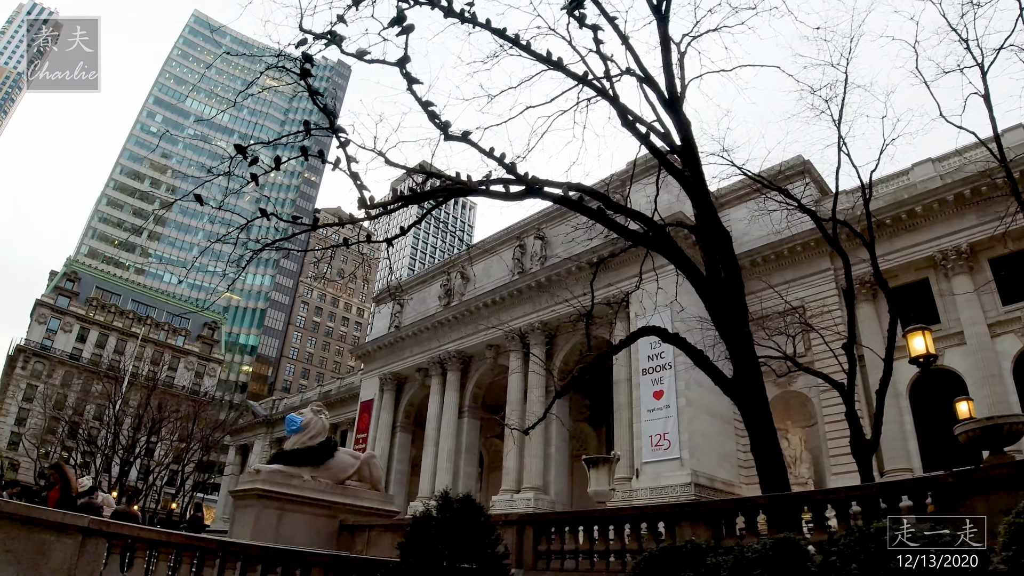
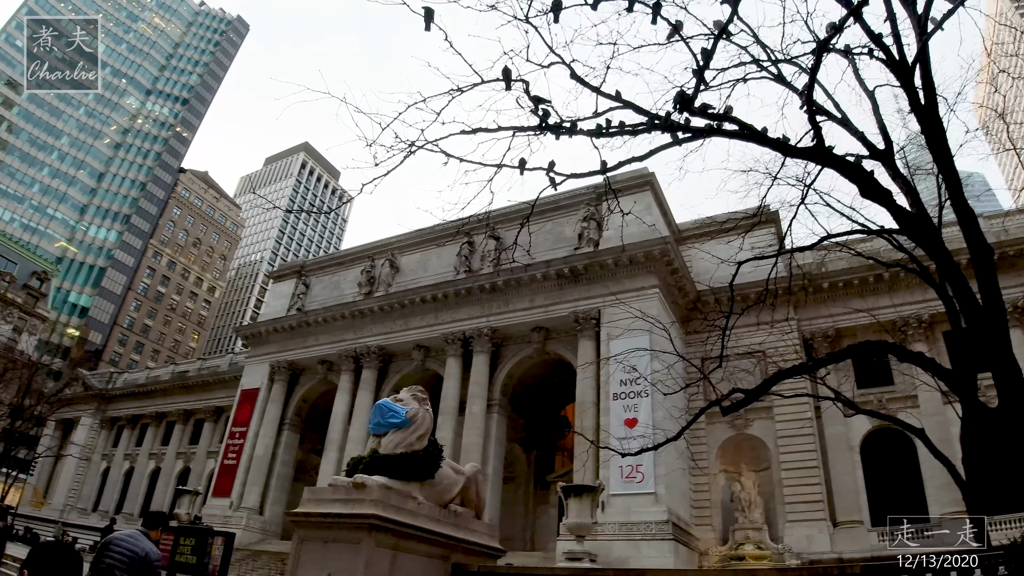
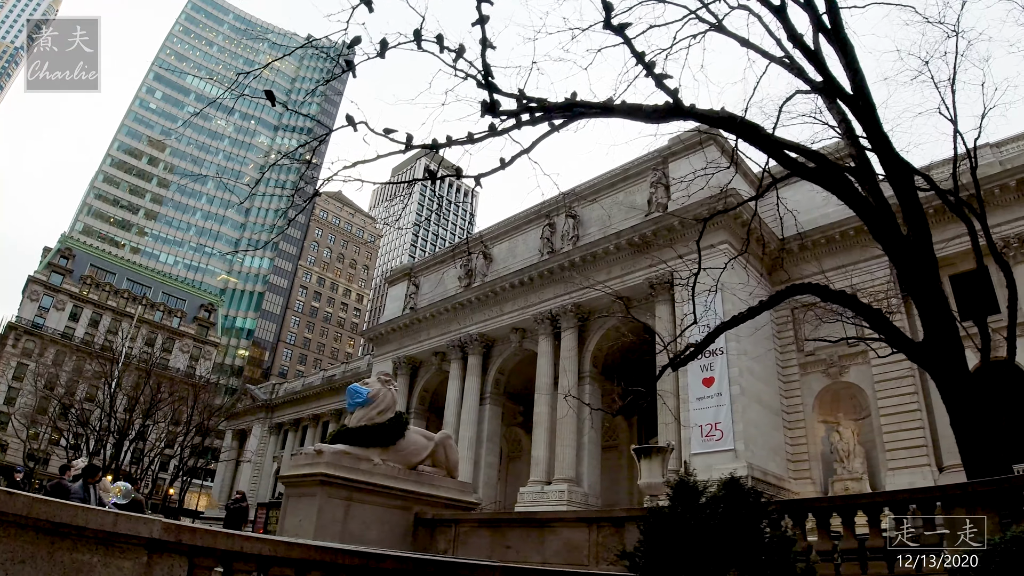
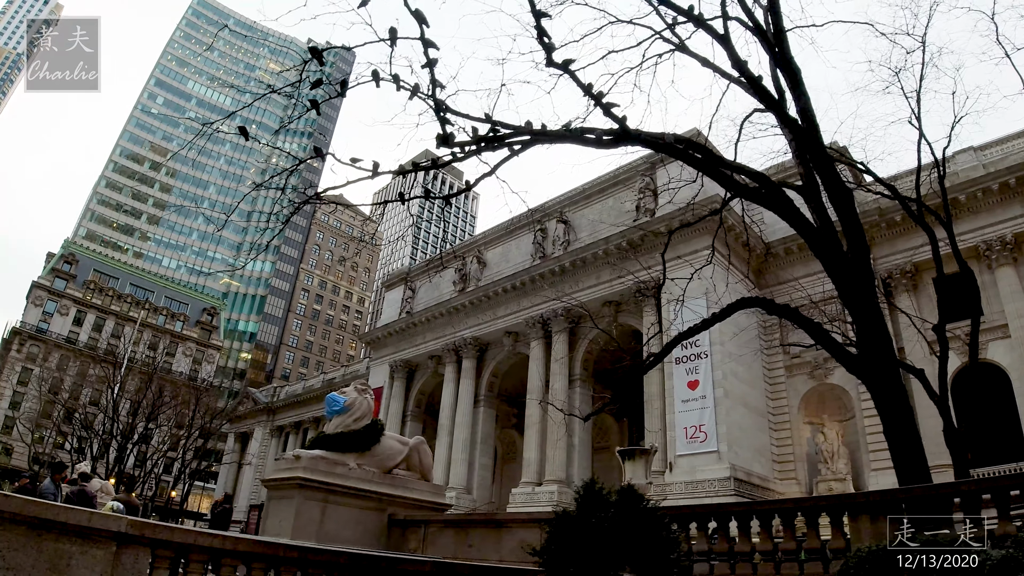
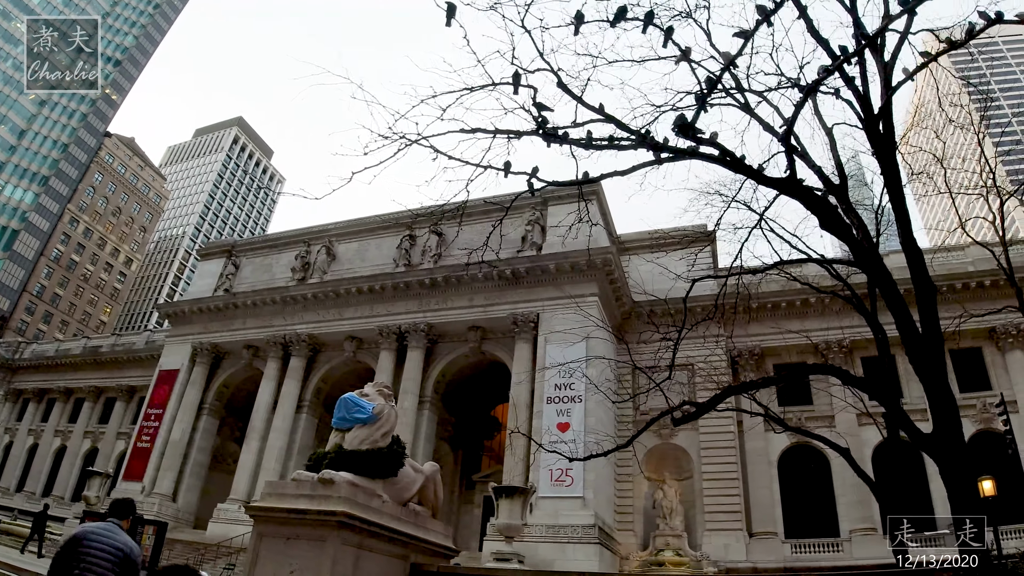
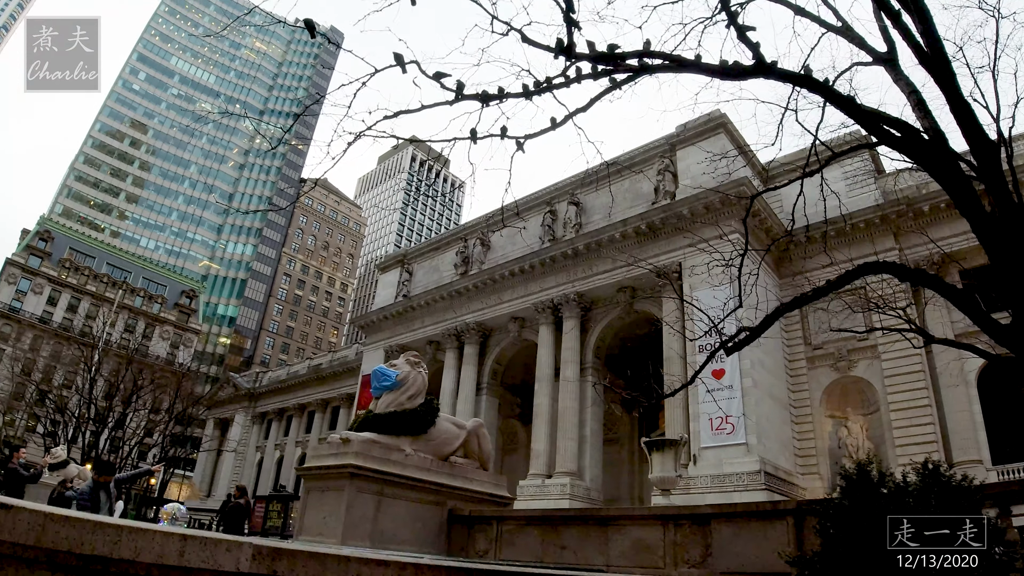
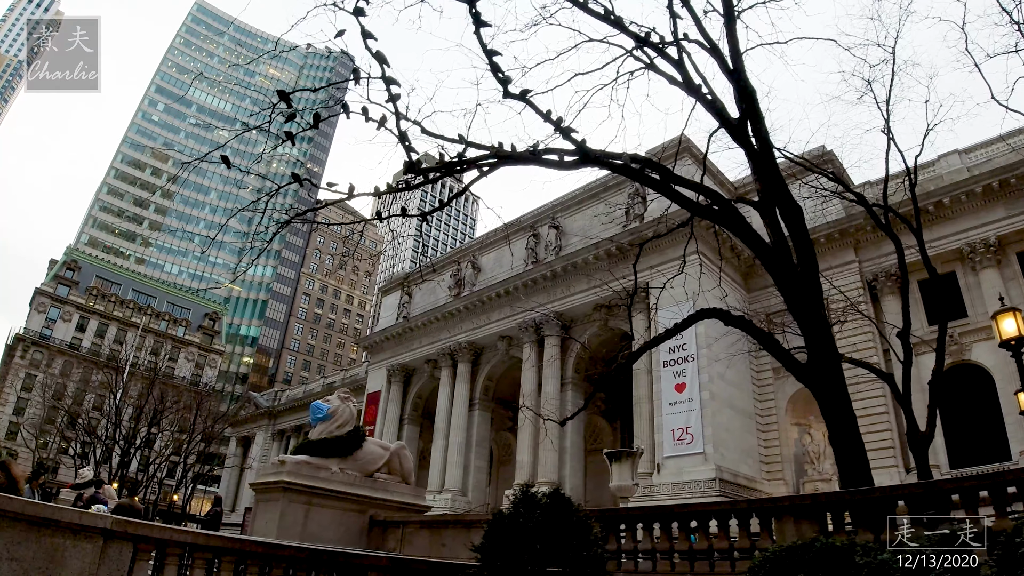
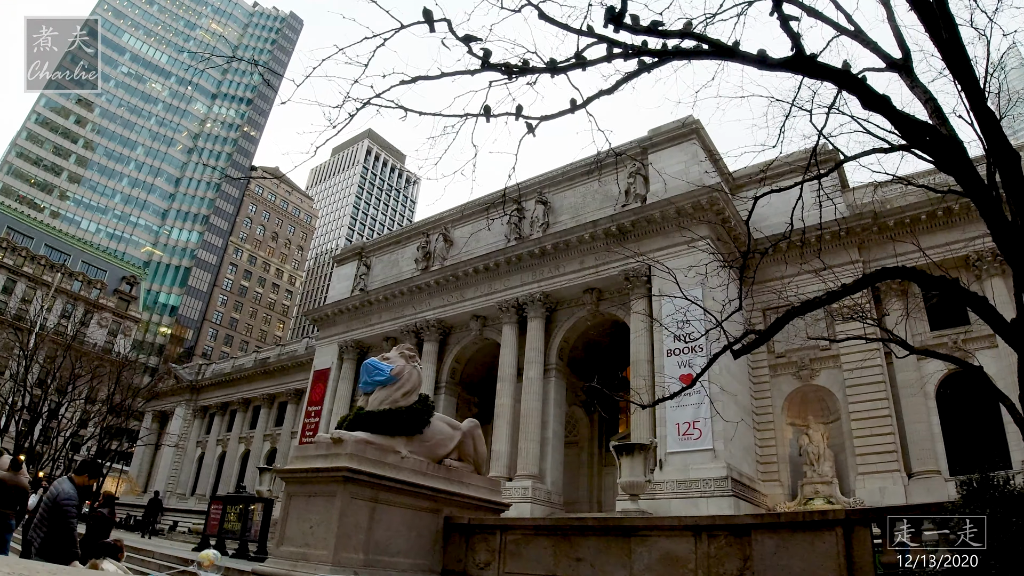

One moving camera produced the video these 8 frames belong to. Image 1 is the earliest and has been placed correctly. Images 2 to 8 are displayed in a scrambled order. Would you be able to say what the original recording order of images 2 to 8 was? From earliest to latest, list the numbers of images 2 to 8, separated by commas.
7, 4, 3, 6, 8, 2, 5
